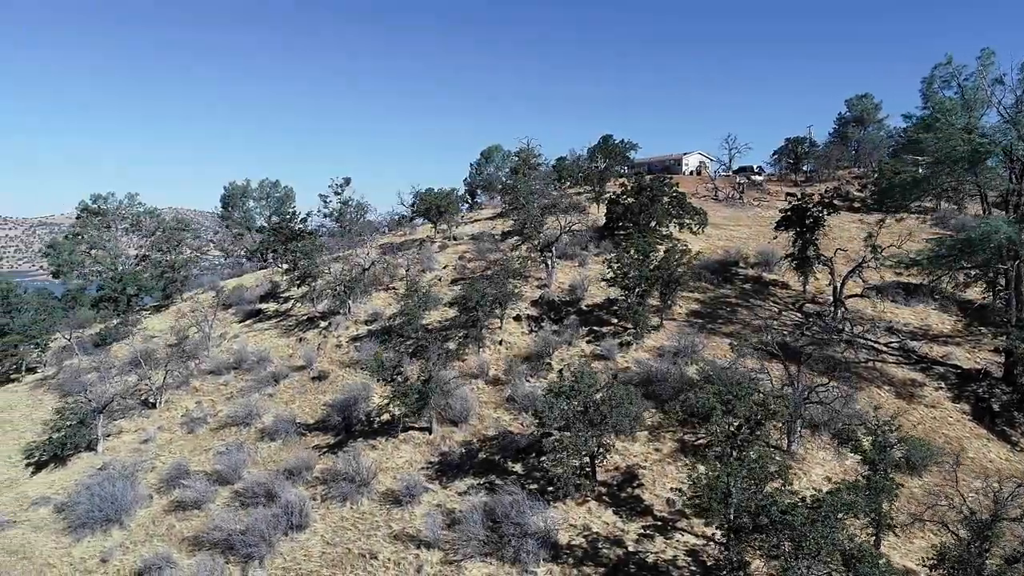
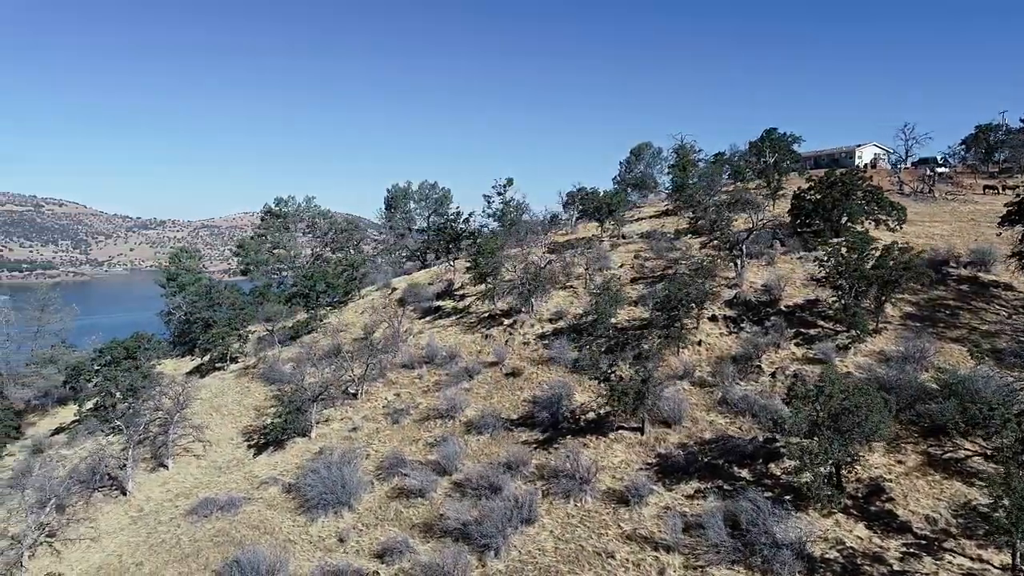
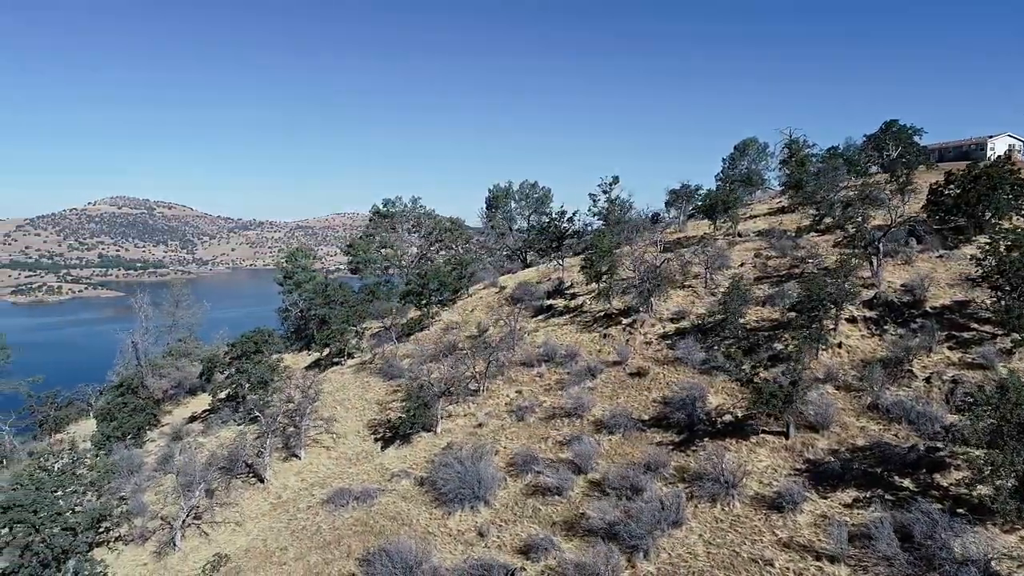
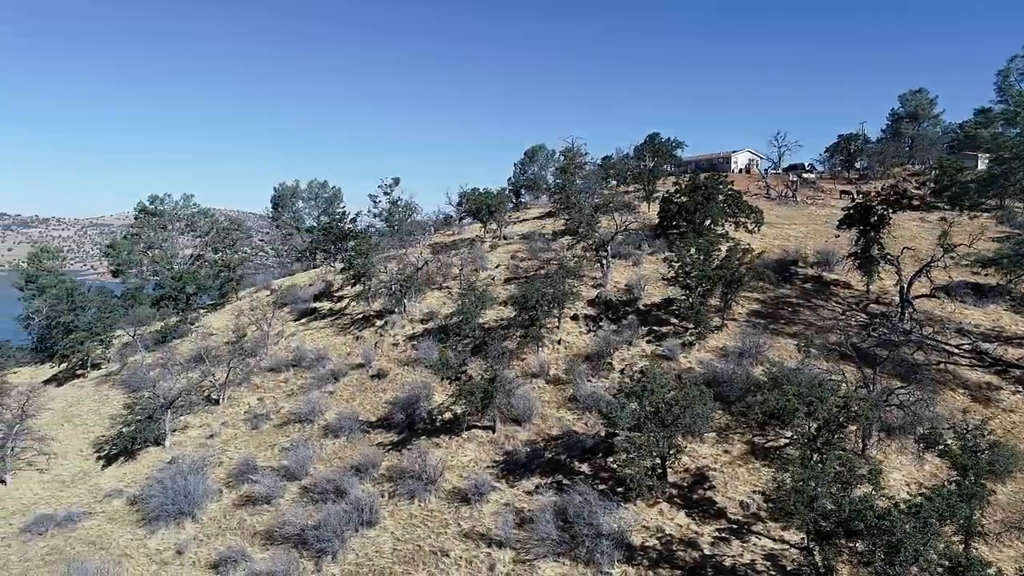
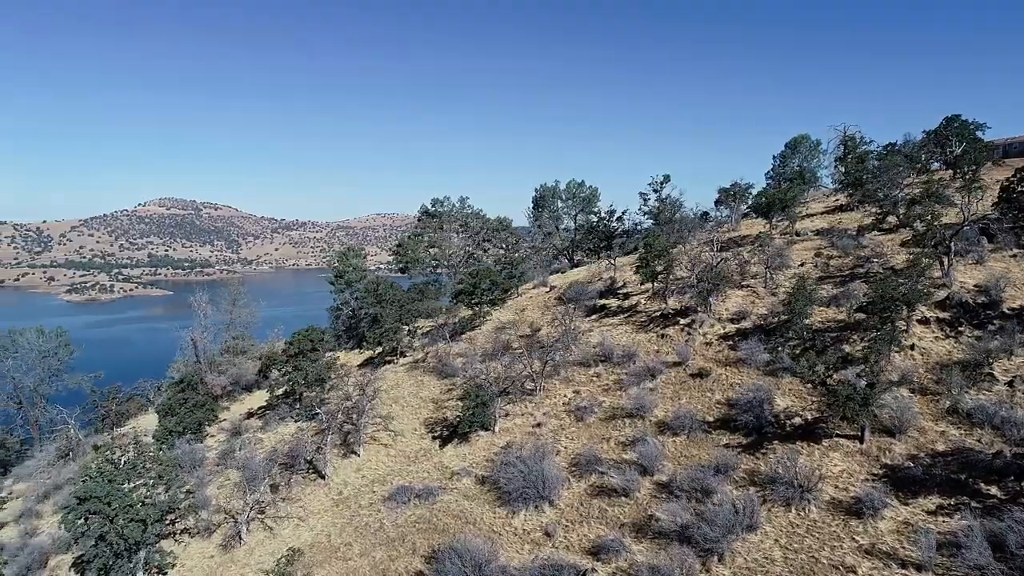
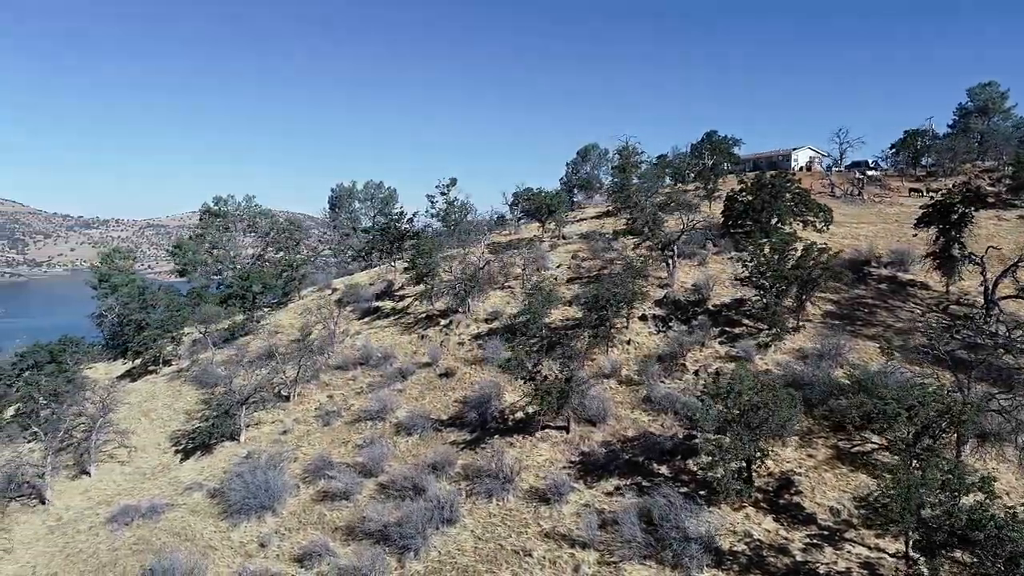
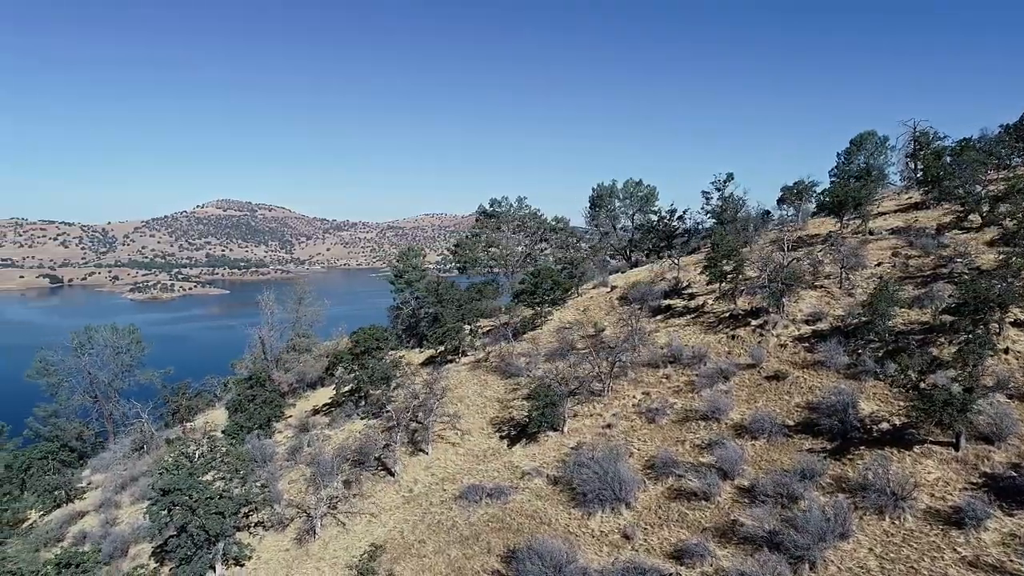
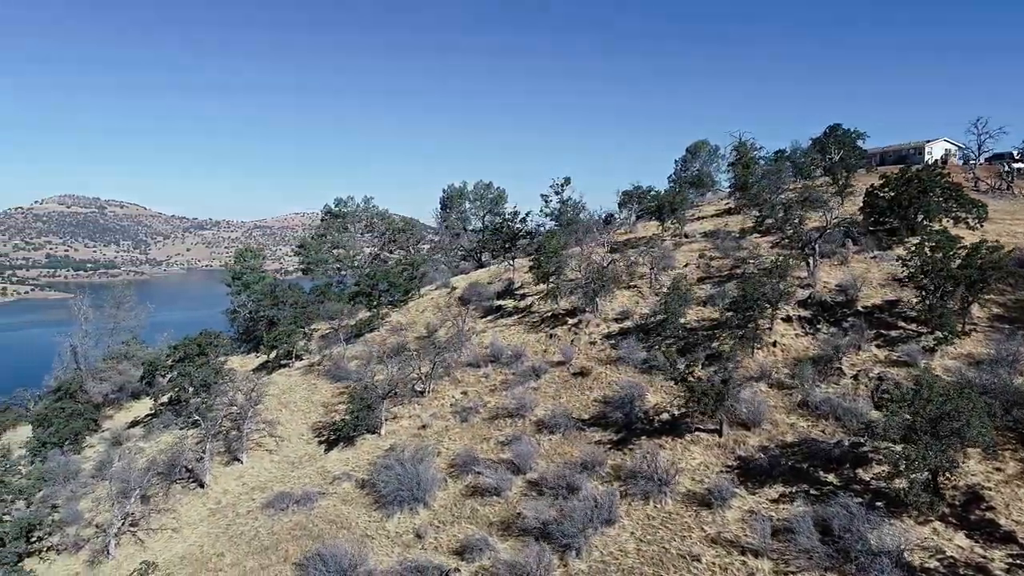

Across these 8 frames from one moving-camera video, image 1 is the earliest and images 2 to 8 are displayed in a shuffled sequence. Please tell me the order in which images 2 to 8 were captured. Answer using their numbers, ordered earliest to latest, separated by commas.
4, 6, 2, 8, 3, 5, 7
